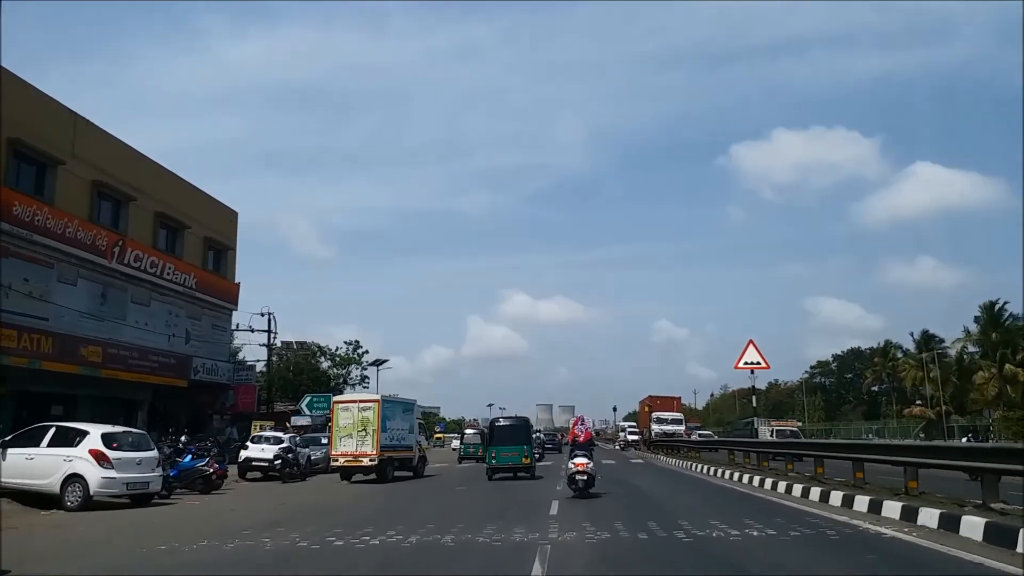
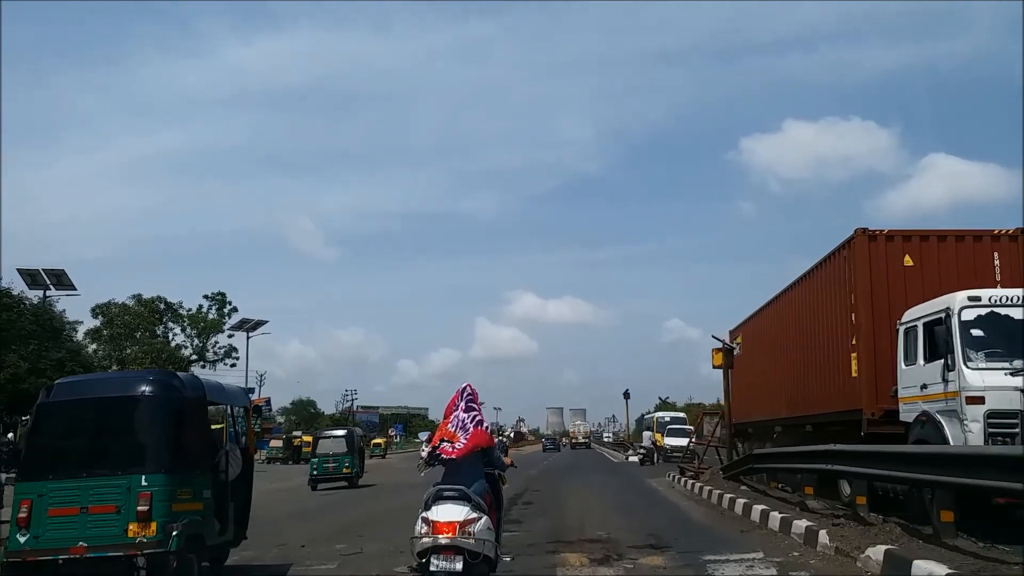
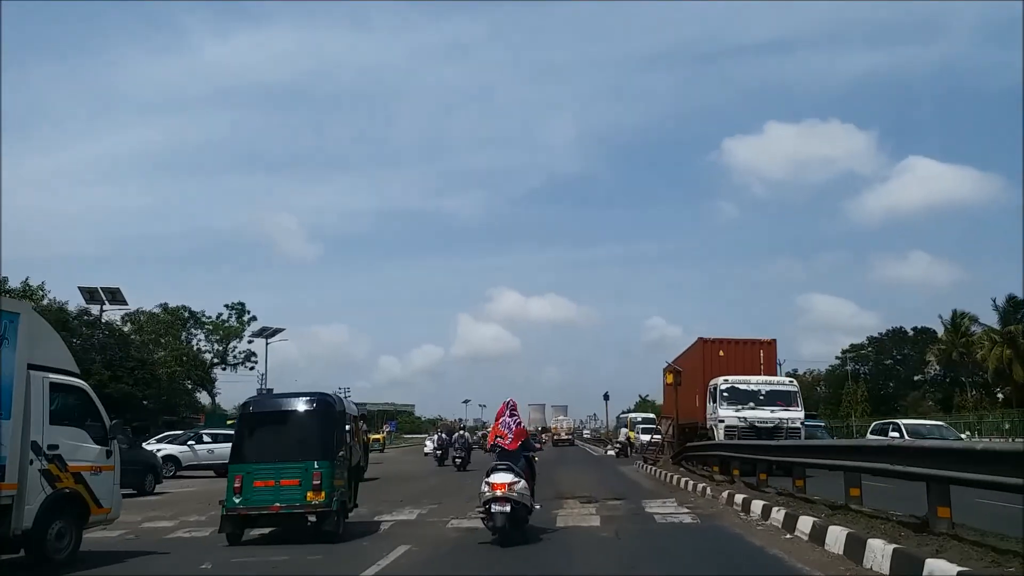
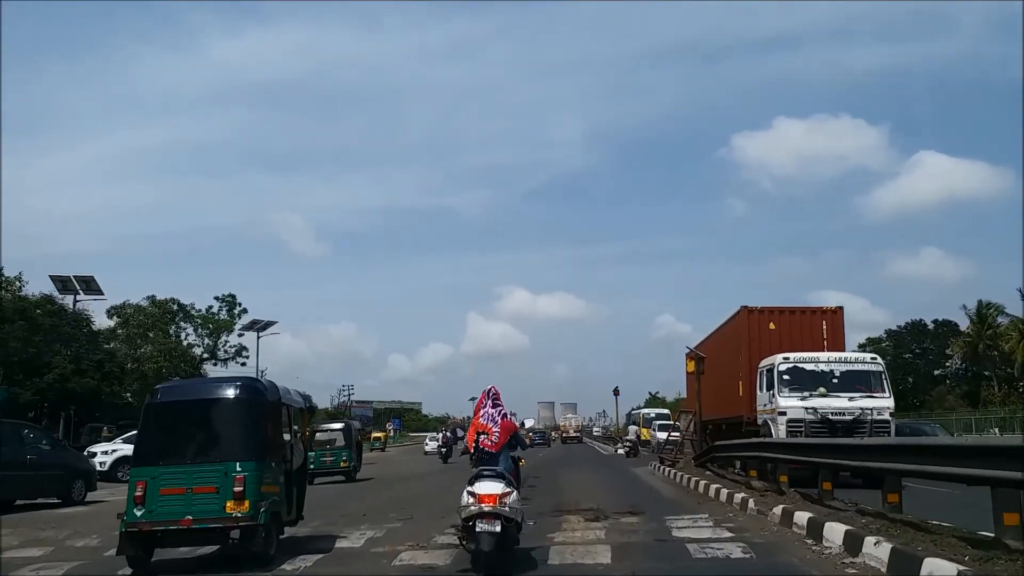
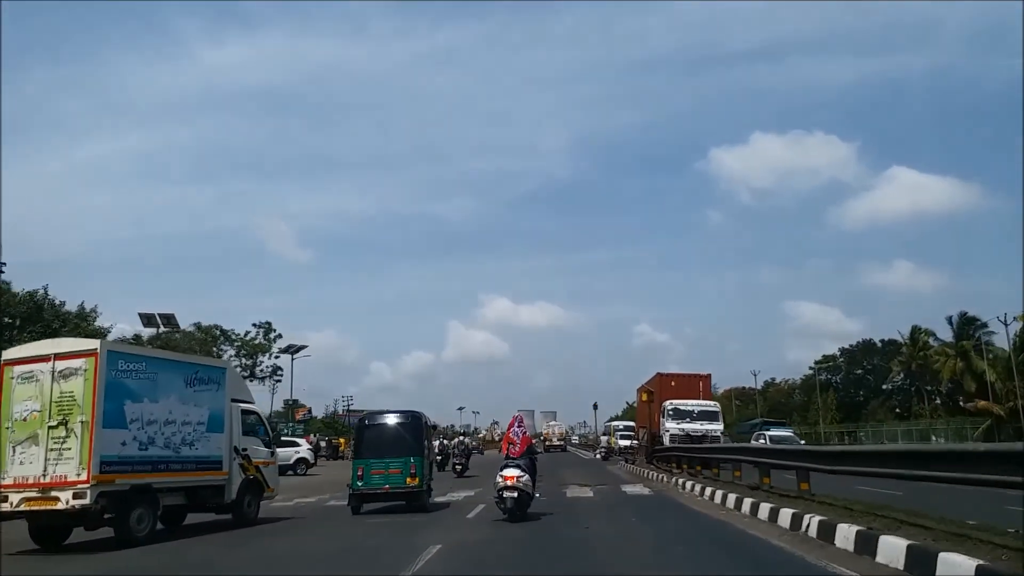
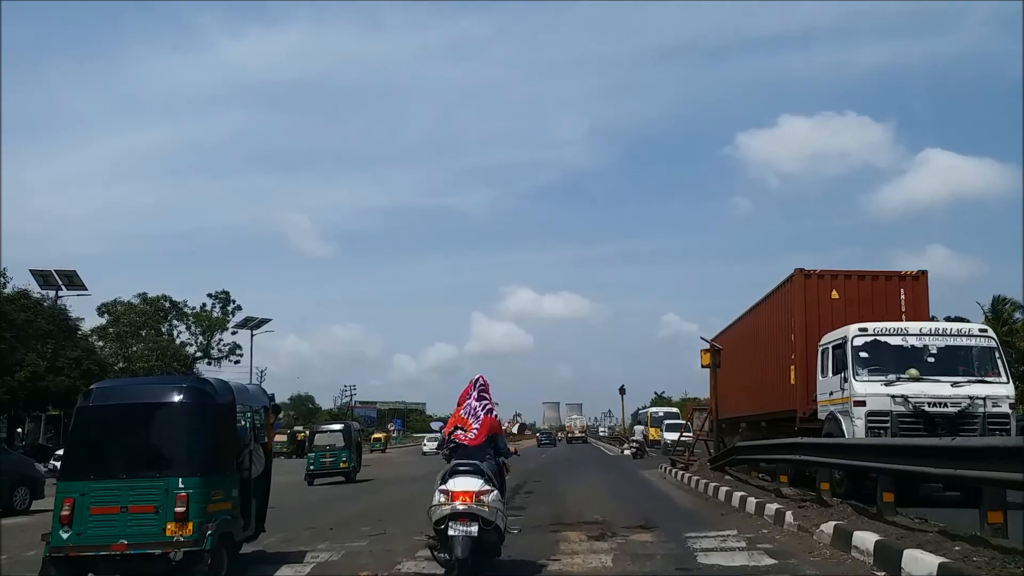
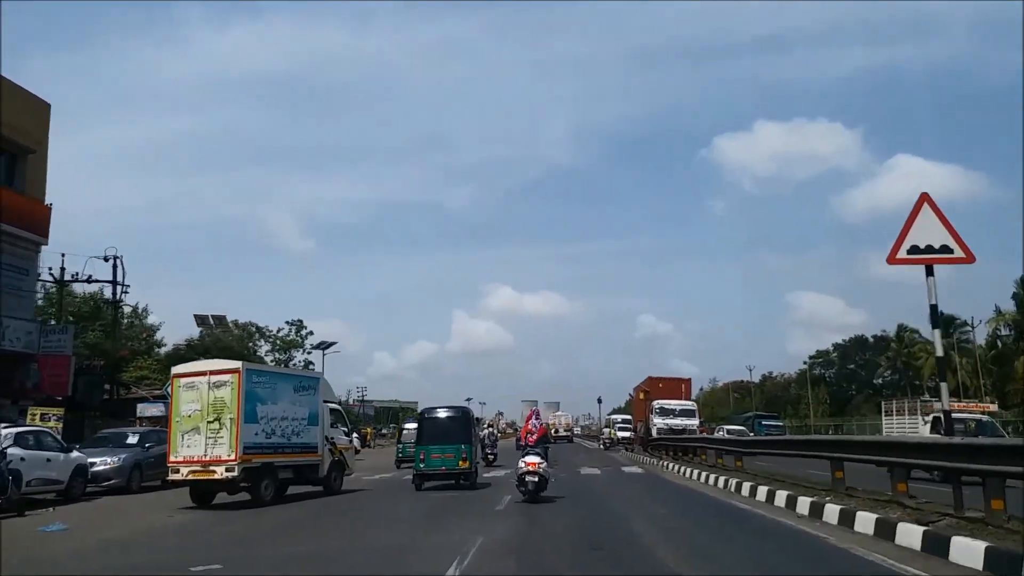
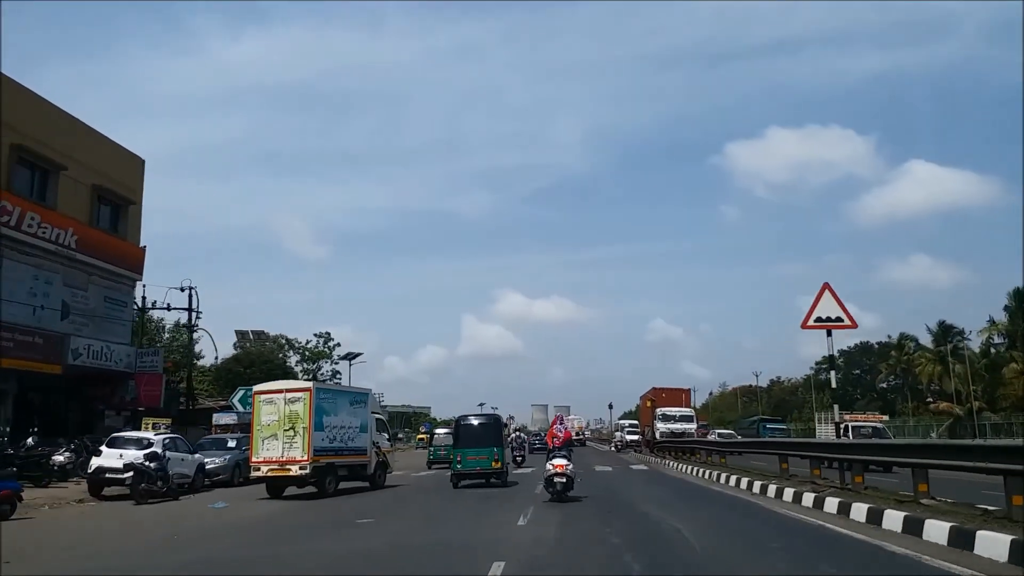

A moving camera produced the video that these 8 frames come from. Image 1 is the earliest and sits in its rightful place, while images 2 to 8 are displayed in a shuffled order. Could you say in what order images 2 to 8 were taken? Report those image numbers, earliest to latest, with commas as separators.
8, 7, 5, 3, 4, 6, 2
